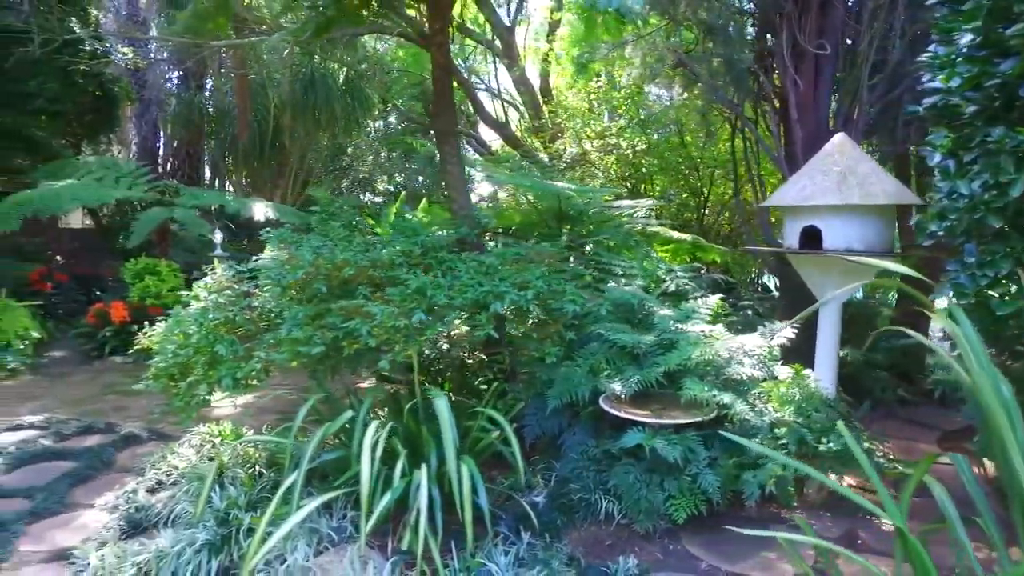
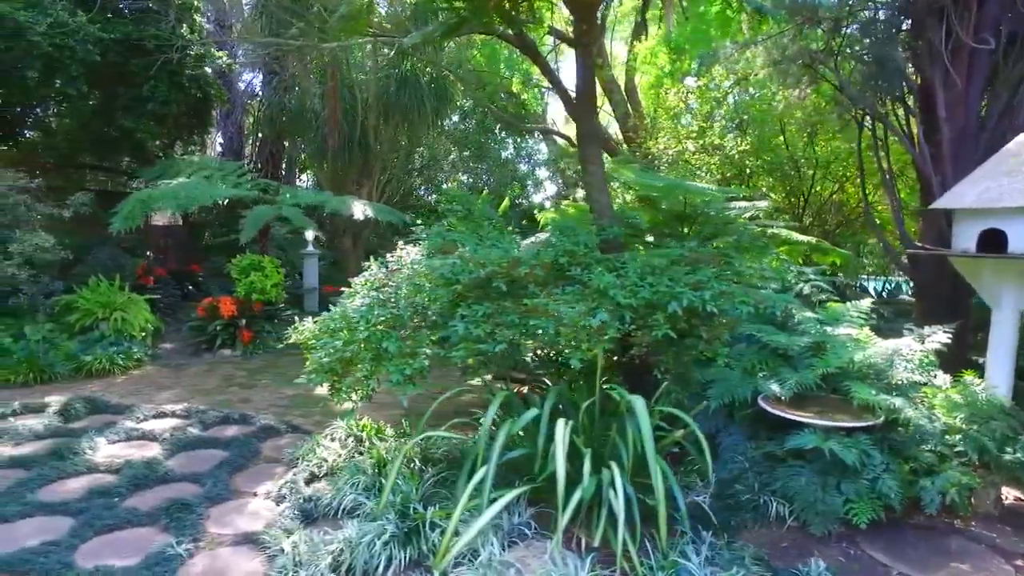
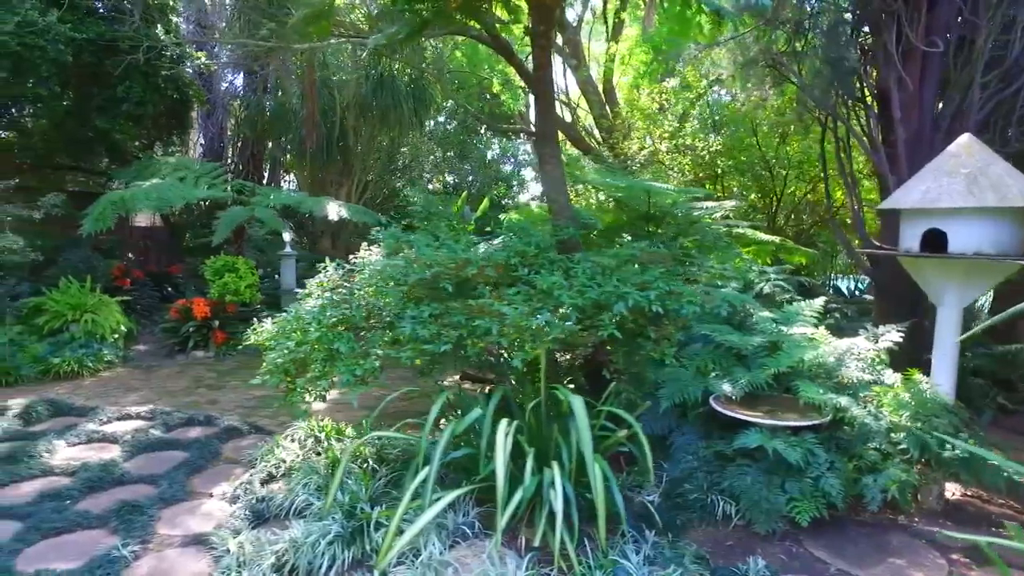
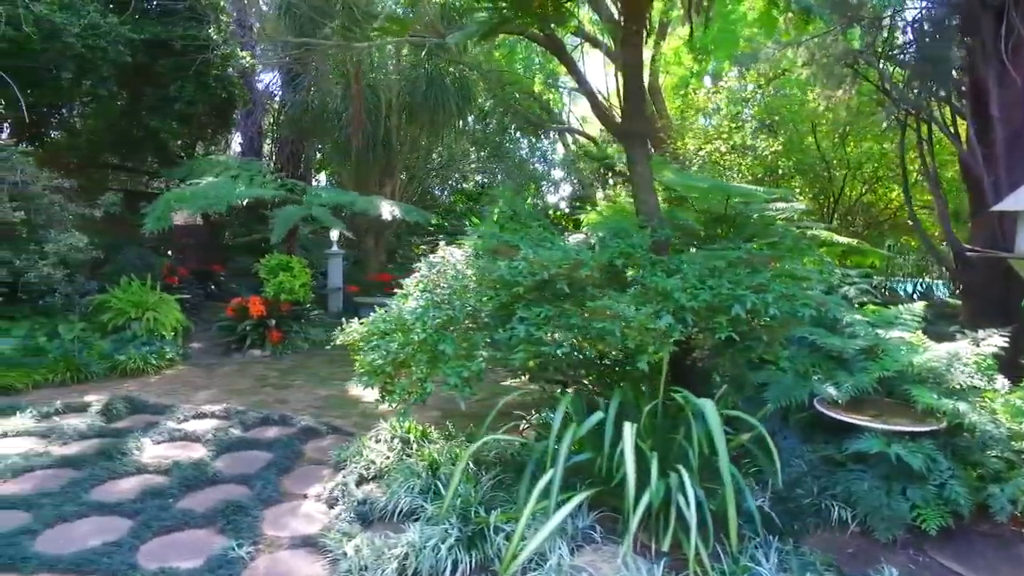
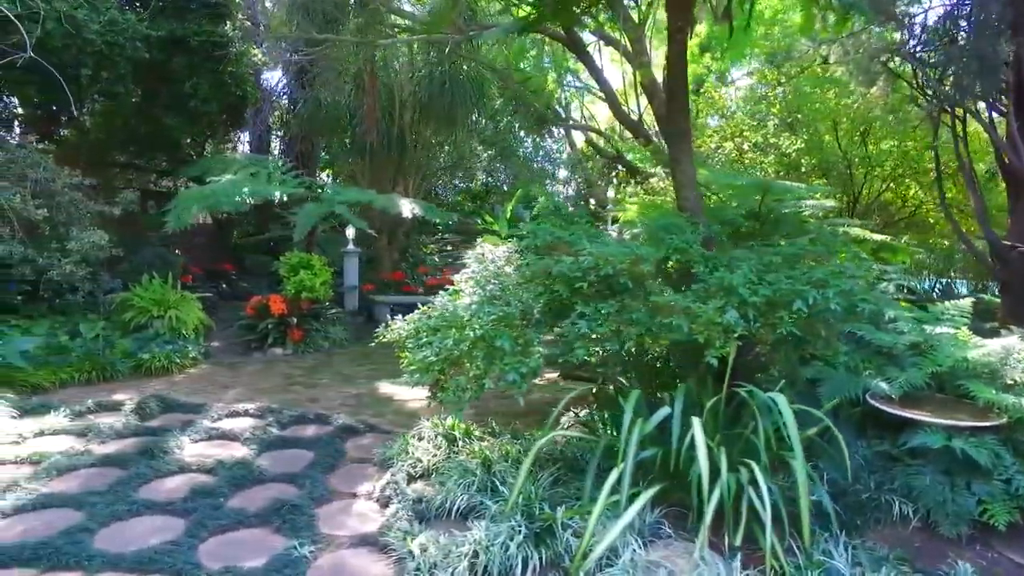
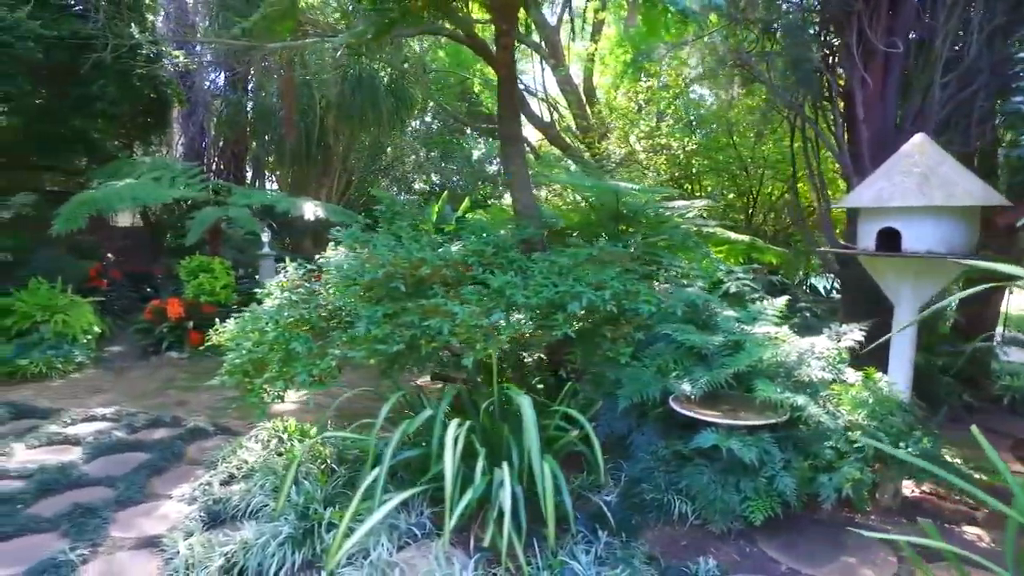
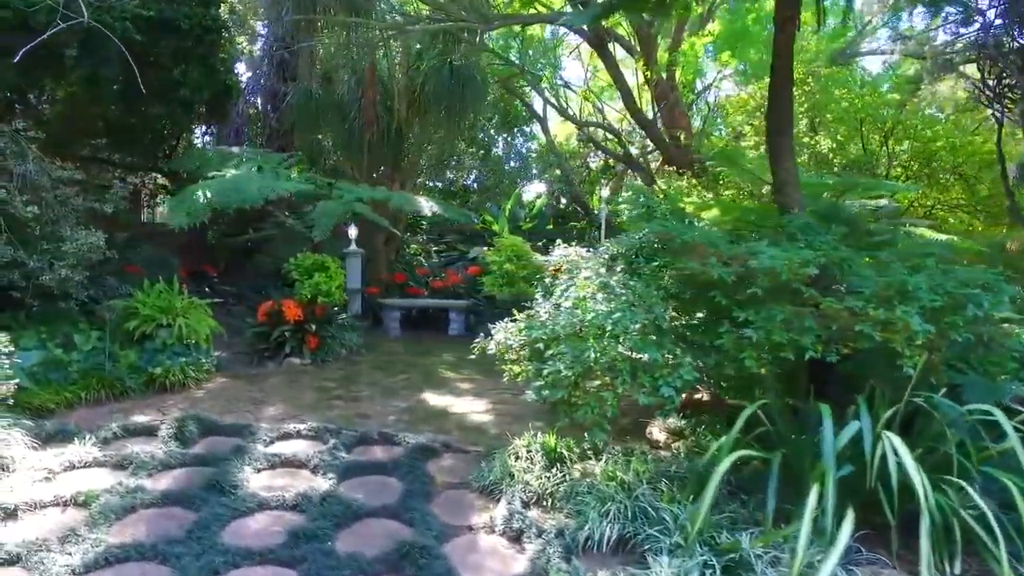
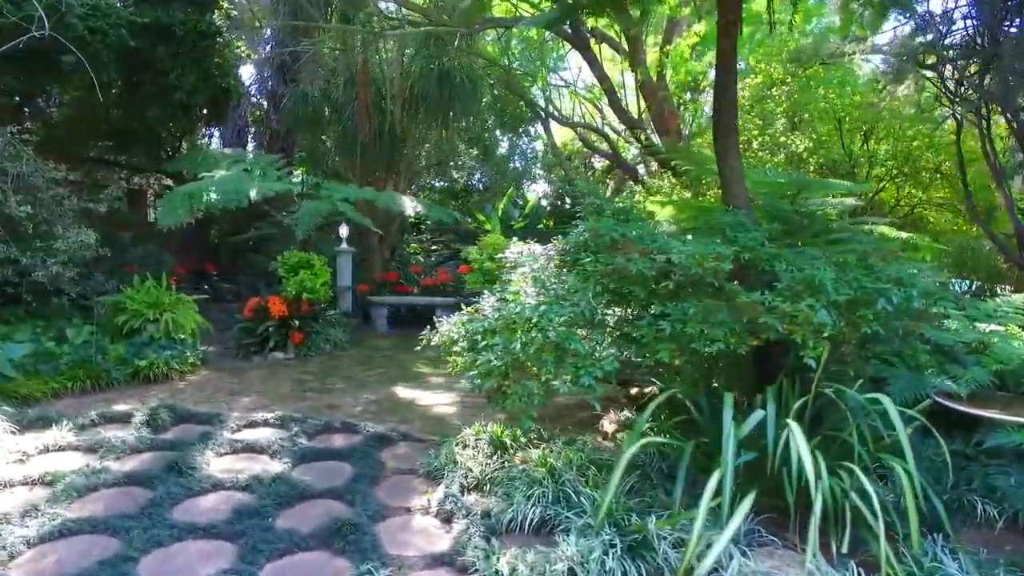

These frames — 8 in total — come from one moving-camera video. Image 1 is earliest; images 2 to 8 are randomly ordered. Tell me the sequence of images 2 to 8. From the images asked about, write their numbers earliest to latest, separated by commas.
6, 3, 2, 4, 5, 8, 7
